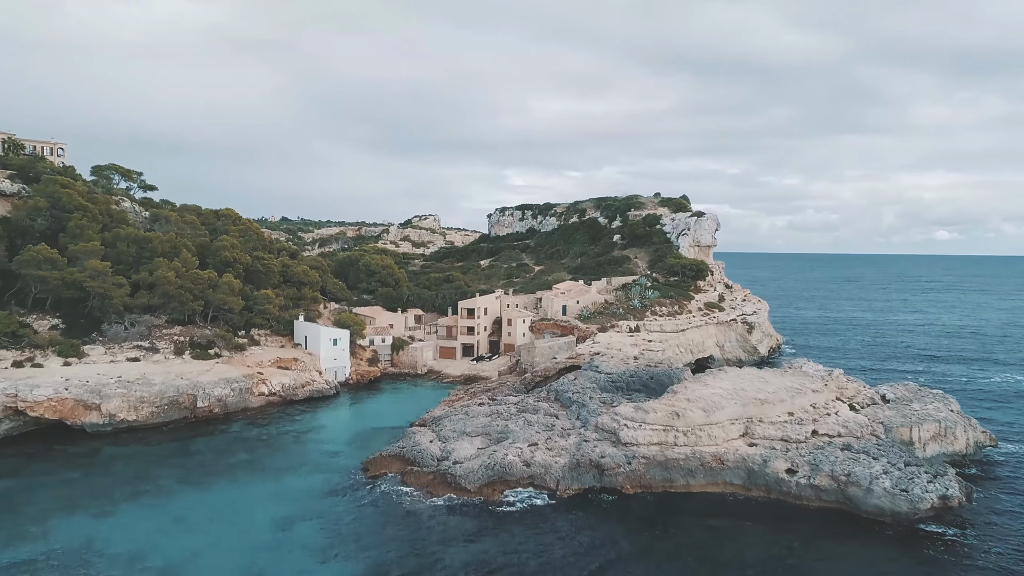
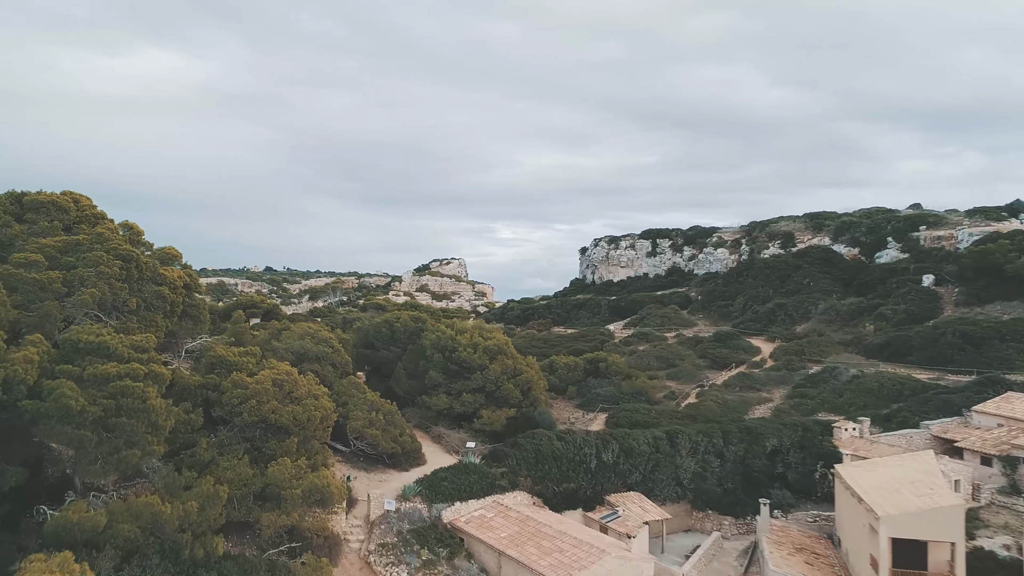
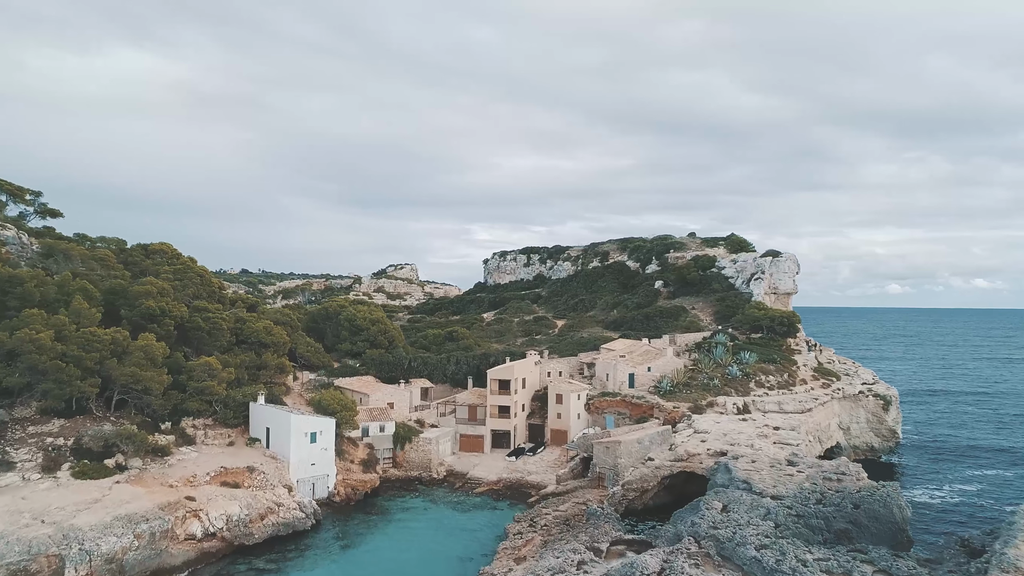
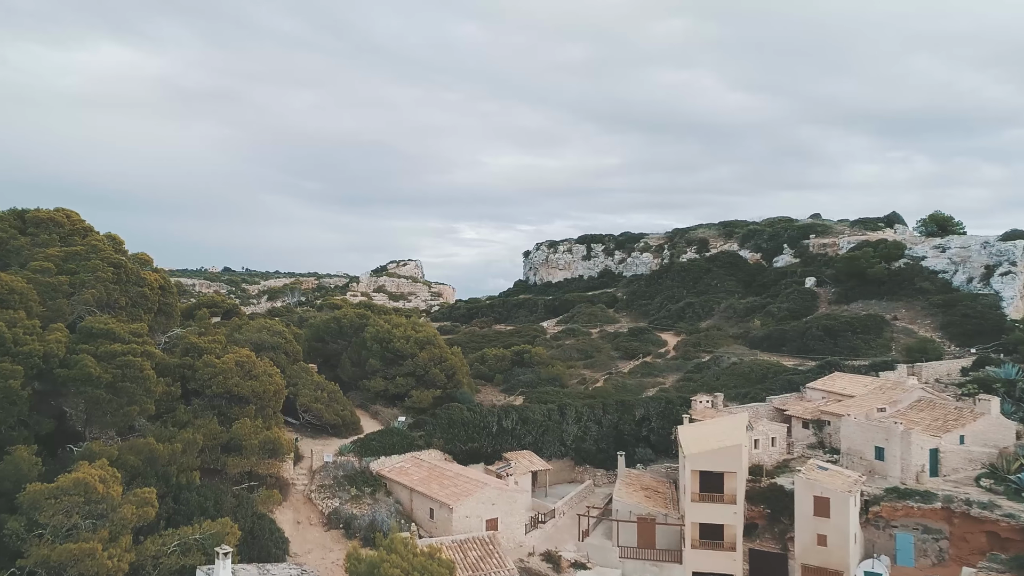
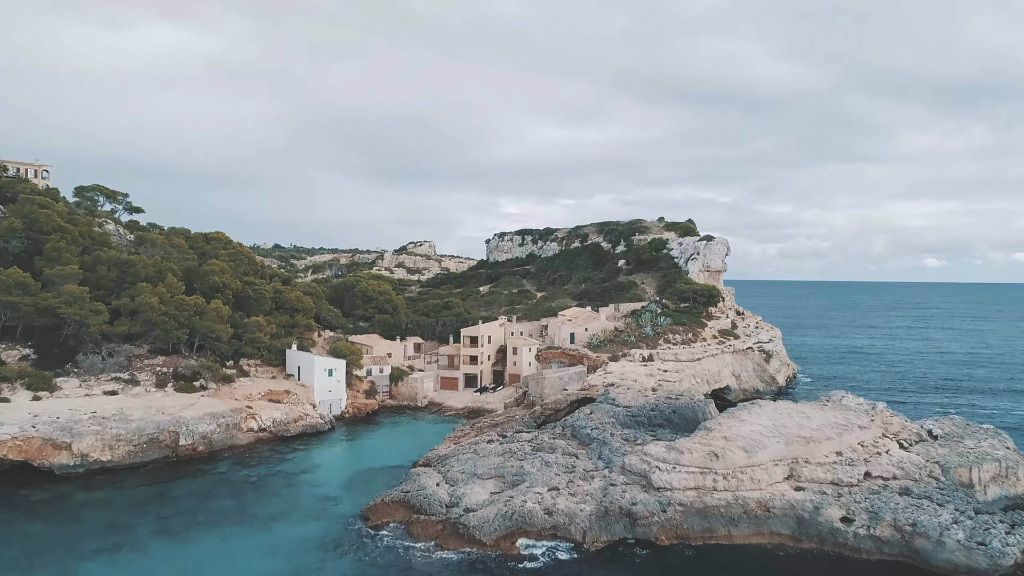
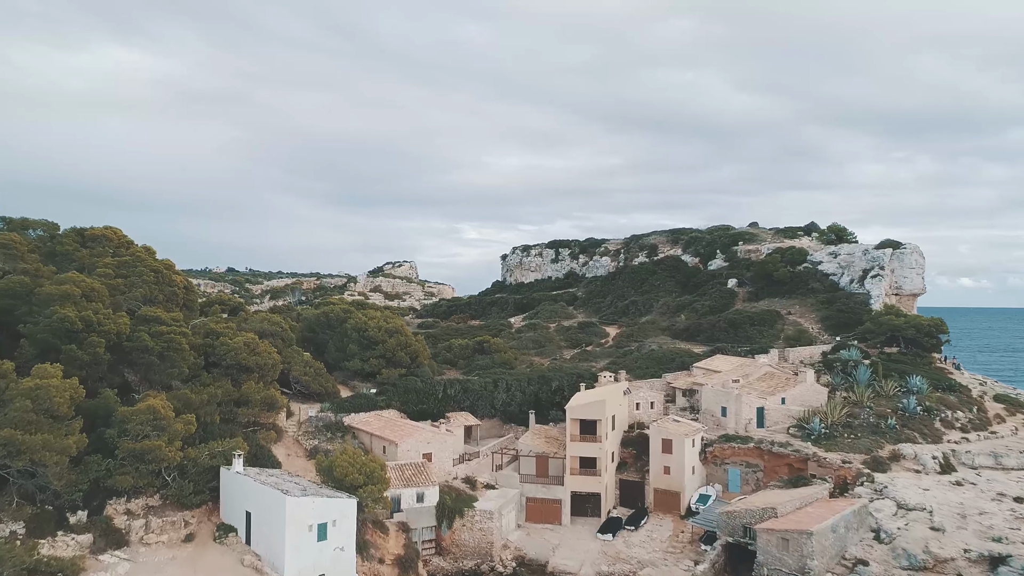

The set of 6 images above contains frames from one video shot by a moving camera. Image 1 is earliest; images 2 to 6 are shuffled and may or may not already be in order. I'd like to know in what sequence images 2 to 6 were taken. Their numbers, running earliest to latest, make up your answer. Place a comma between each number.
5, 3, 6, 4, 2
